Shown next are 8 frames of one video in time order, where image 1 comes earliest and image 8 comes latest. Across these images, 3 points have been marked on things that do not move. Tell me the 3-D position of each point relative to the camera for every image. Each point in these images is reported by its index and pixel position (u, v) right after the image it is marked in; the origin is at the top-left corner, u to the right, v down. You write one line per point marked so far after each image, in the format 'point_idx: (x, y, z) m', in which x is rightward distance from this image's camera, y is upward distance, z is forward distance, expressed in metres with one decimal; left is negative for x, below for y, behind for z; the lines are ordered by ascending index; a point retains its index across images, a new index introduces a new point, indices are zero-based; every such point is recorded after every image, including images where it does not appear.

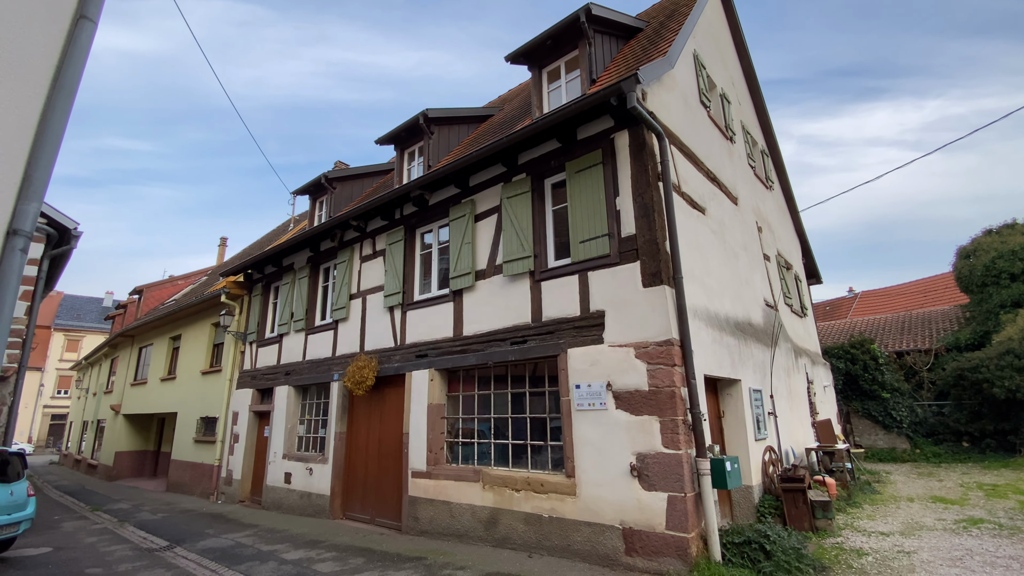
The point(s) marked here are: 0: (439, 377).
0: (-1.2, -1.4, +7.7) m
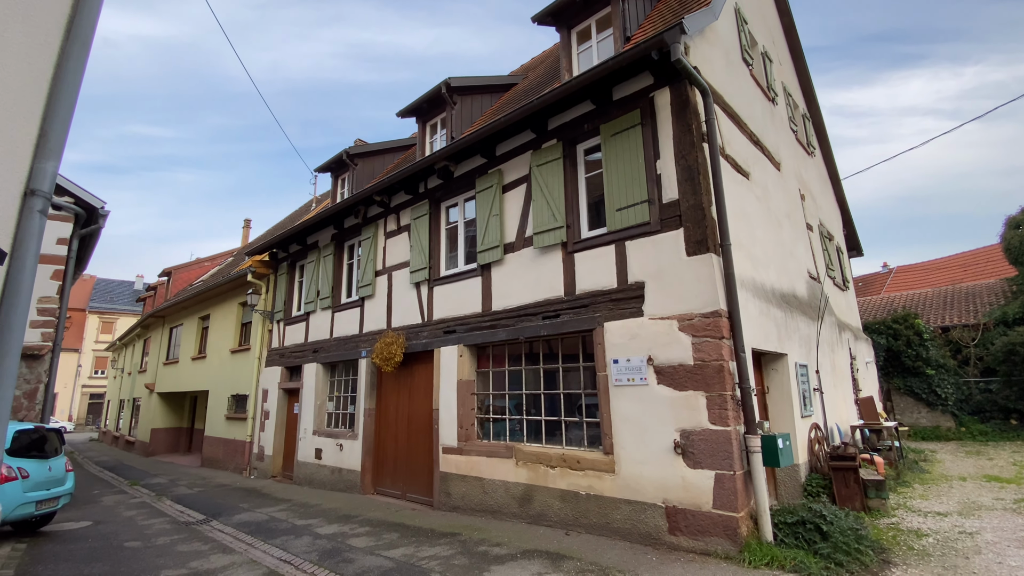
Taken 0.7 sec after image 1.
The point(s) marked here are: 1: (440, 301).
0: (-0.7, -1.0, +7.5) m
1: (-1.2, -0.2, +8.2) m
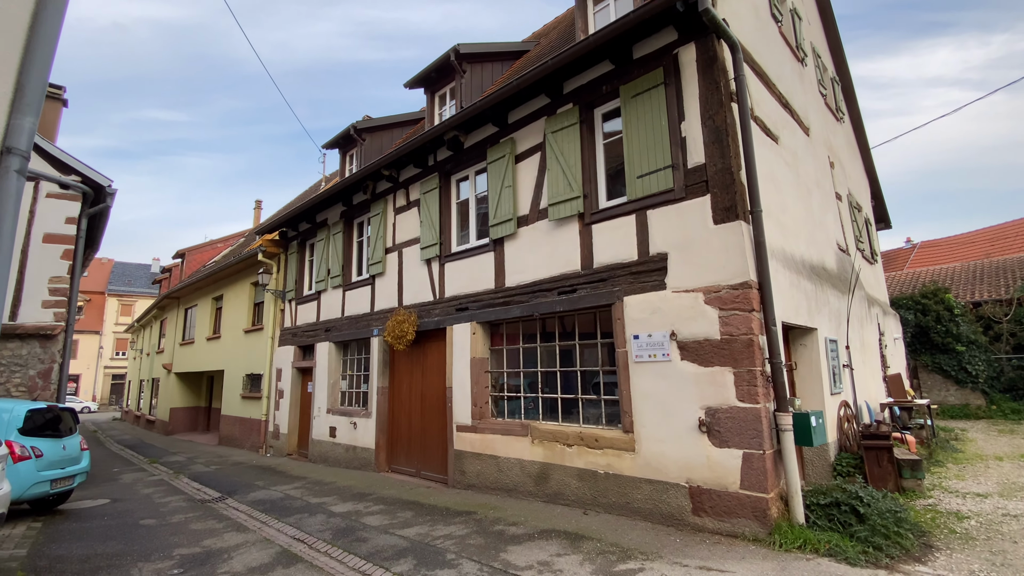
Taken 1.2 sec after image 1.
0: (-0.5, -0.6, +7.3) m
1: (-1.0, +0.2, +8.0) m
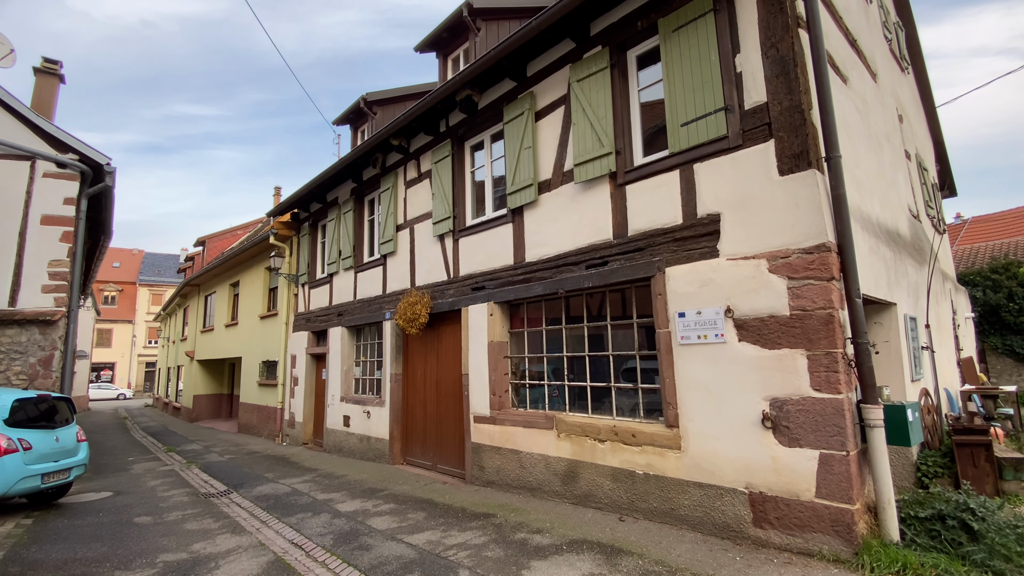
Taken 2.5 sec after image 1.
0: (-0.2, -0.3, +6.6) m
1: (-0.7, +0.5, +7.2) m
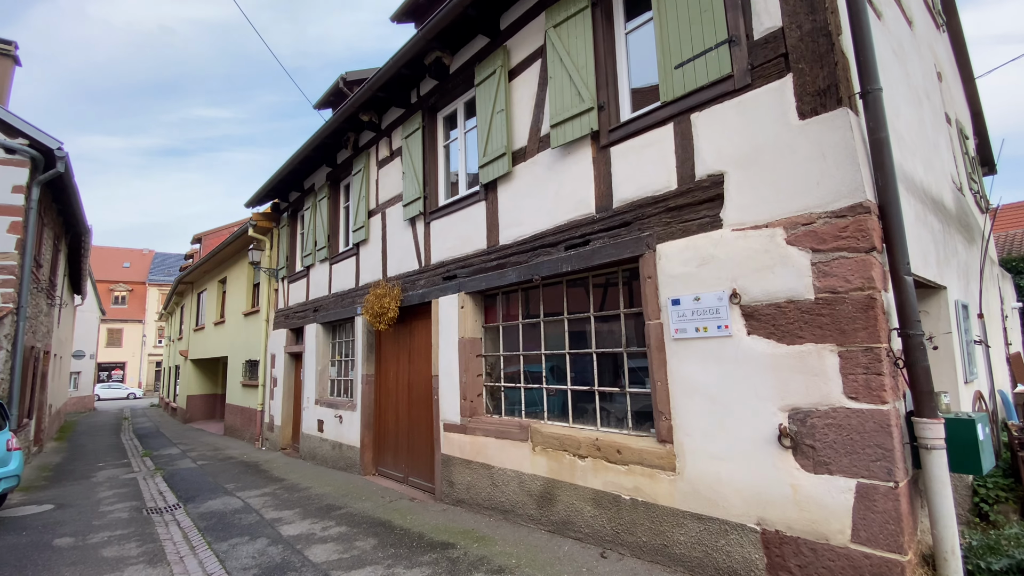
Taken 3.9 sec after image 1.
0: (-0.5, -0.2, +5.7) m
1: (-1.0, +0.7, +6.4) m
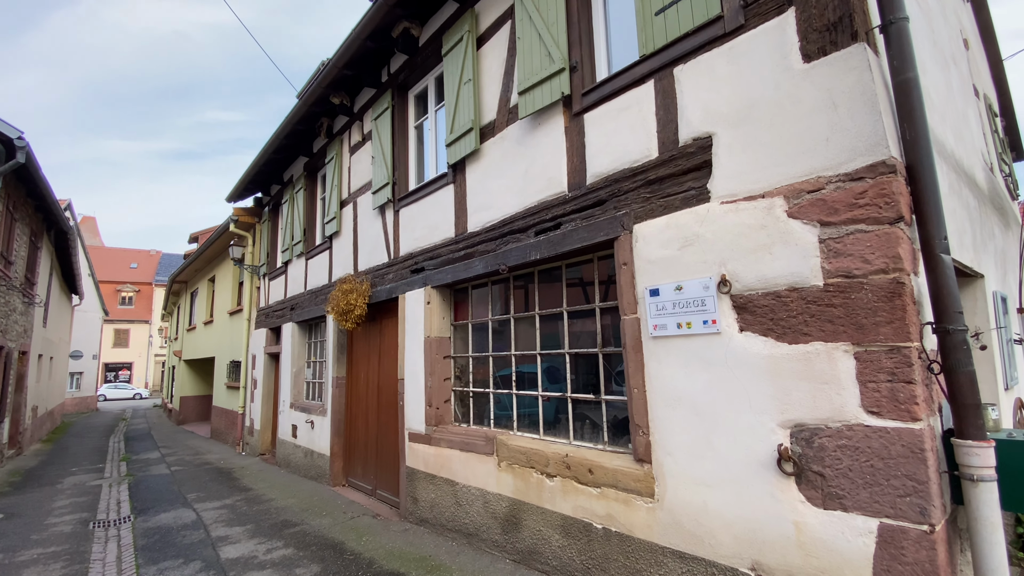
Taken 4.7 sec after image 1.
0: (-0.8, -0.1, +5.1) m
1: (-1.3, +0.7, +5.8) m
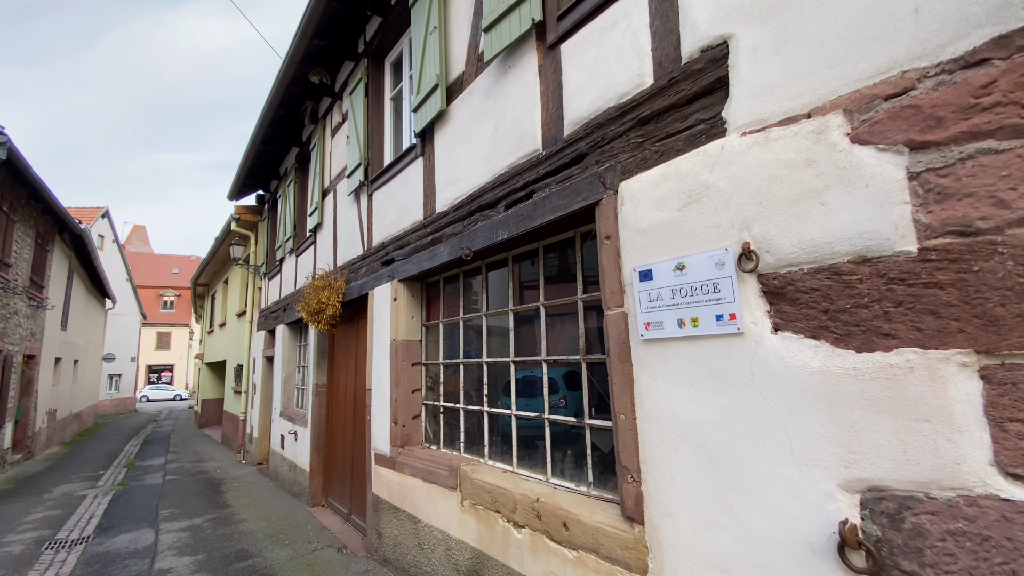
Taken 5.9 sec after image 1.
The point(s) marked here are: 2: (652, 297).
0: (-0.9, 0.0, +4.3) m
1: (-1.4, +0.8, +5.0) m
2: (+0.6, 0.0, +2.0) m
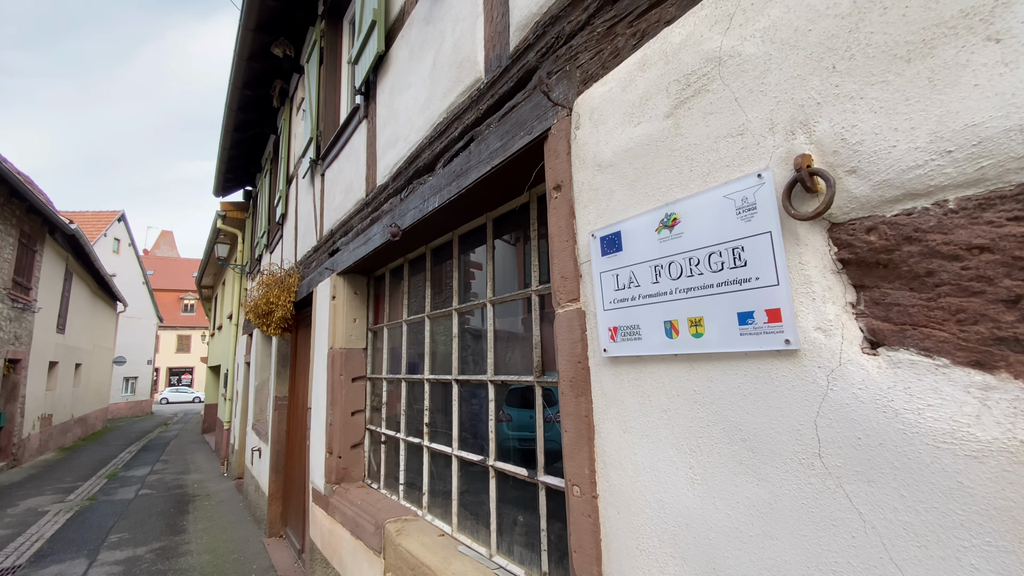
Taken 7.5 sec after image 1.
0: (-1.2, 0.0, +3.5) m
1: (-1.6, +0.8, +4.2) m
2: (+0.3, 0.0, +1.1) m
